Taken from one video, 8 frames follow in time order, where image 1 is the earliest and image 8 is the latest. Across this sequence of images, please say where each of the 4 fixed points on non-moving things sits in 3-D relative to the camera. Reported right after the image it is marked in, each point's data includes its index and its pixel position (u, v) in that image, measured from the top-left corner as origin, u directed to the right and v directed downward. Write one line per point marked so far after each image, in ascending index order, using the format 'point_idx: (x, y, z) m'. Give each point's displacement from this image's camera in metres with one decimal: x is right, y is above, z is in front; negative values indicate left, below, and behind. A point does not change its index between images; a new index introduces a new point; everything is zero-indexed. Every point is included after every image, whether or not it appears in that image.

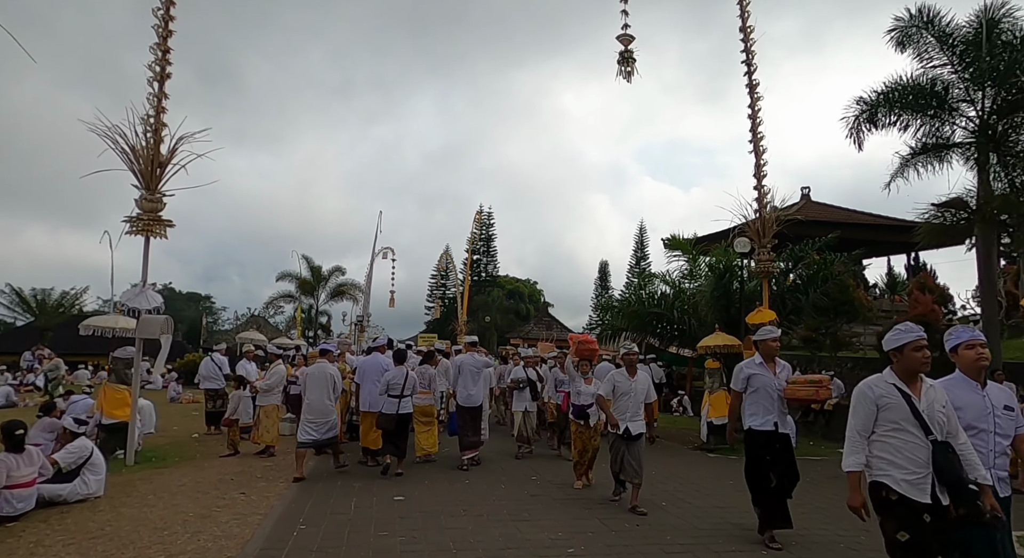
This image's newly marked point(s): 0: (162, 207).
0: (-5.3, +1.1, +9.5) m
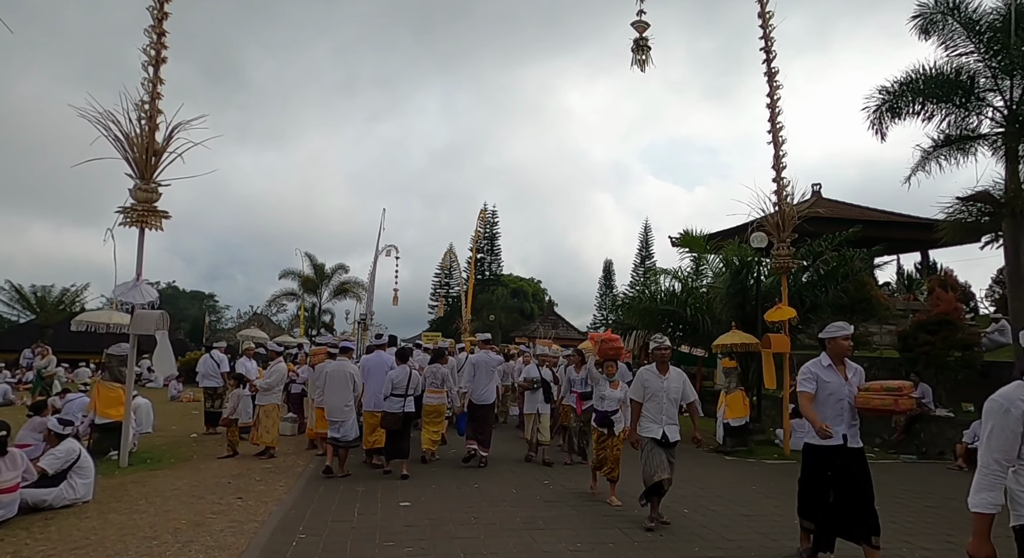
0: (-5.2, +1.2, +9.1) m
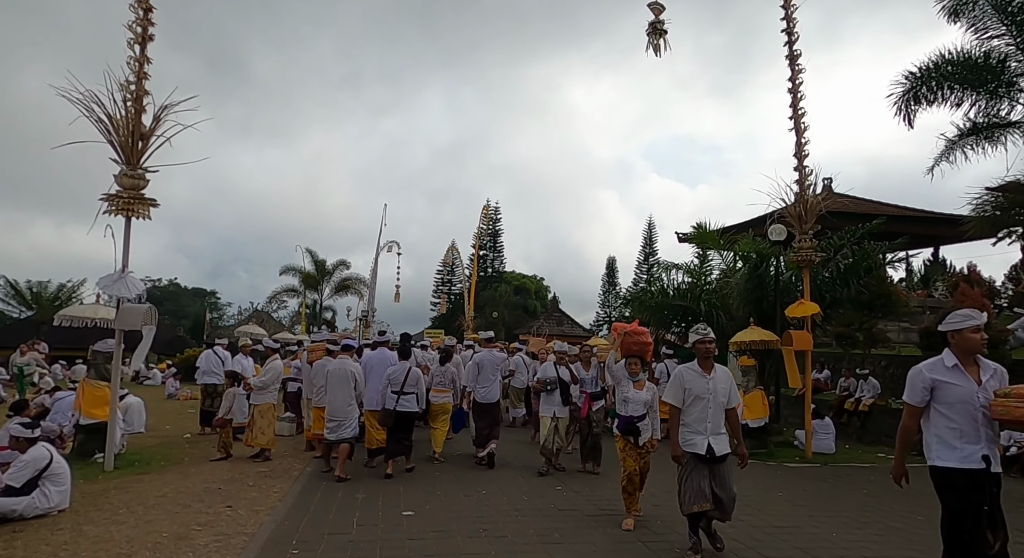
0: (-5.0, +1.3, +8.6) m
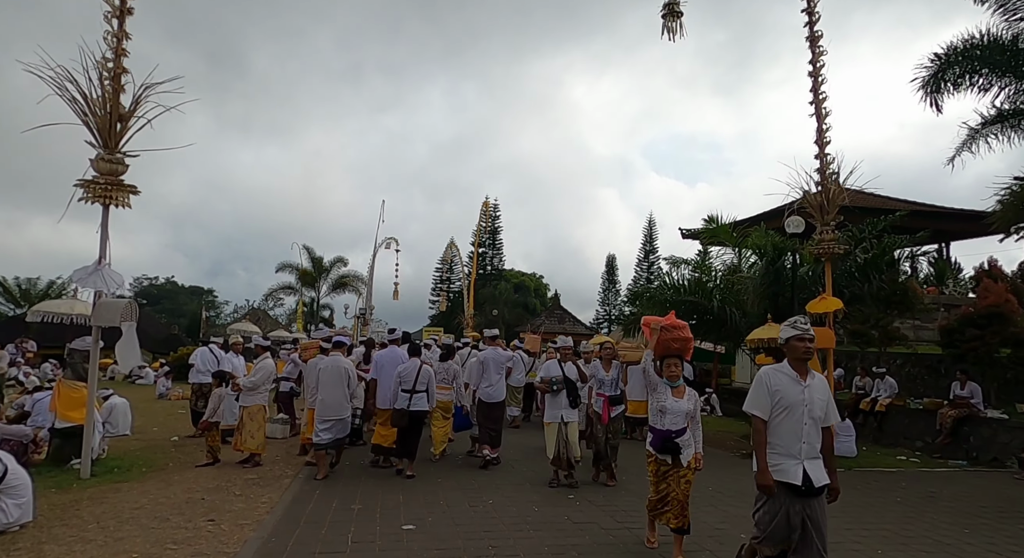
0: (-4.9, +1.4, +8.0) m
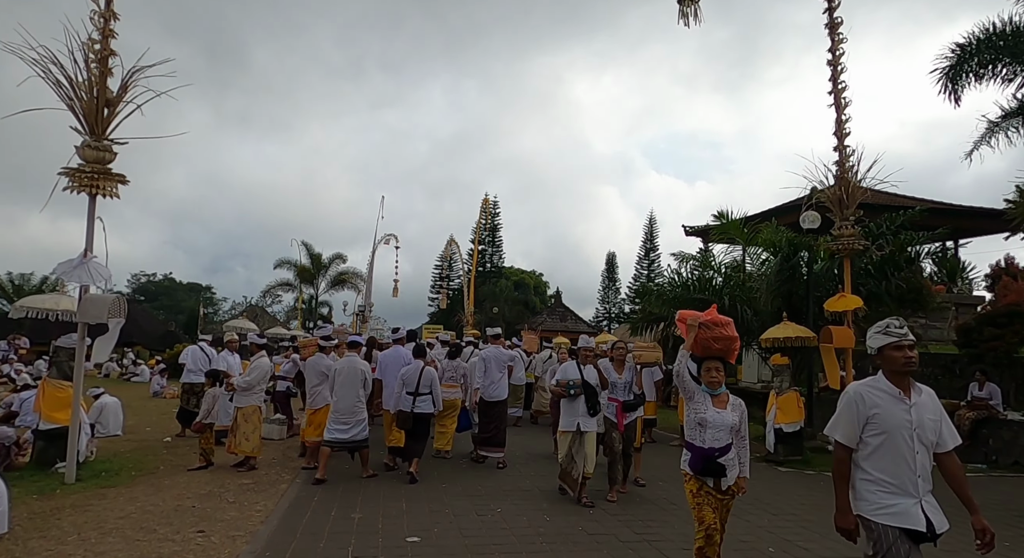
0: (-4.8, +1.5, +7.5) m
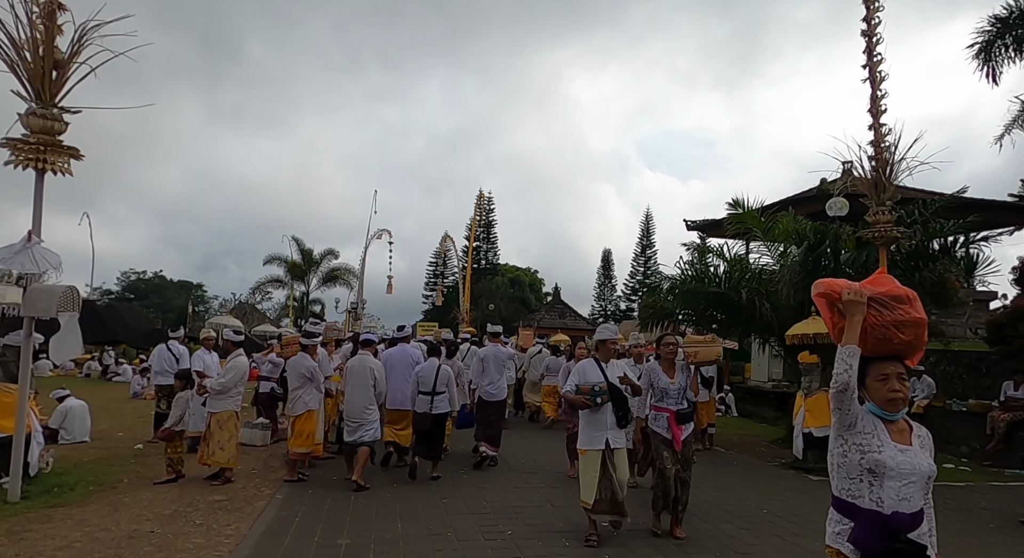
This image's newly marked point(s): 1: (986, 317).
0: (-4.7, +1.6, +6.6) m
1: (+10.2, -0.8, +13.6) m
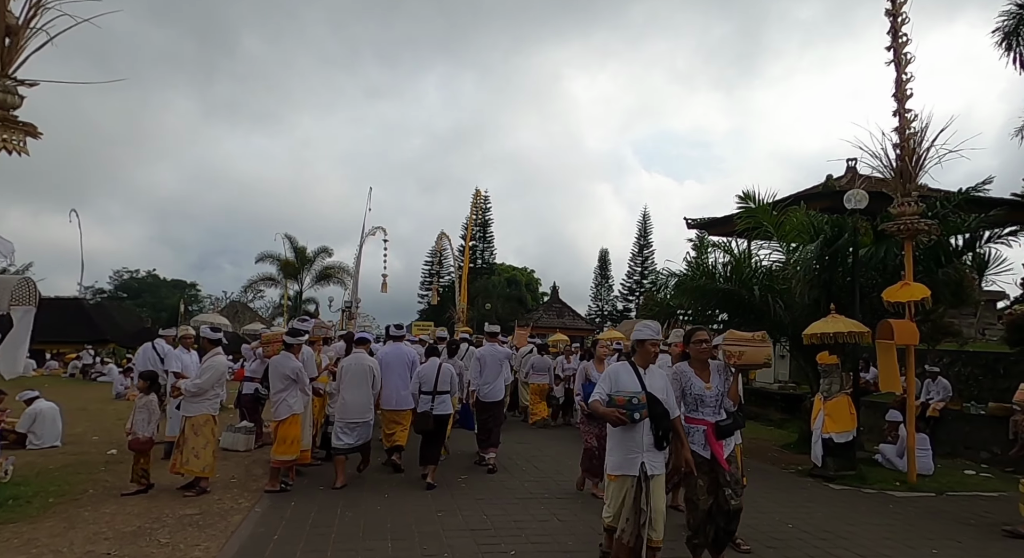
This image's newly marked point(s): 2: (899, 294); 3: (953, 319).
0: (-4.7, +1.7, +5.9) m
1: (+10.2, -0.8, +13.0) m
2: (+5.4, -0.2, +8.7) m
3: (+10.0, -0.9, +14.1) m
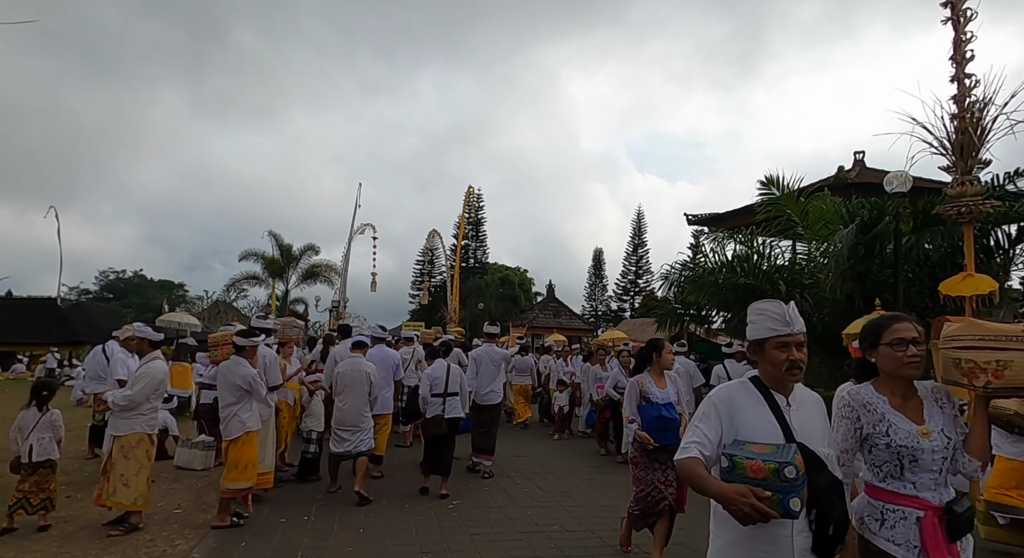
0: (-4.7, +1.8, +4.6) m
1: (+10.2, -0.7, +11.9) m
2: (+5.4, -0.1, +7.5) m
3: (+9.9, -0.8, +13.0) m
